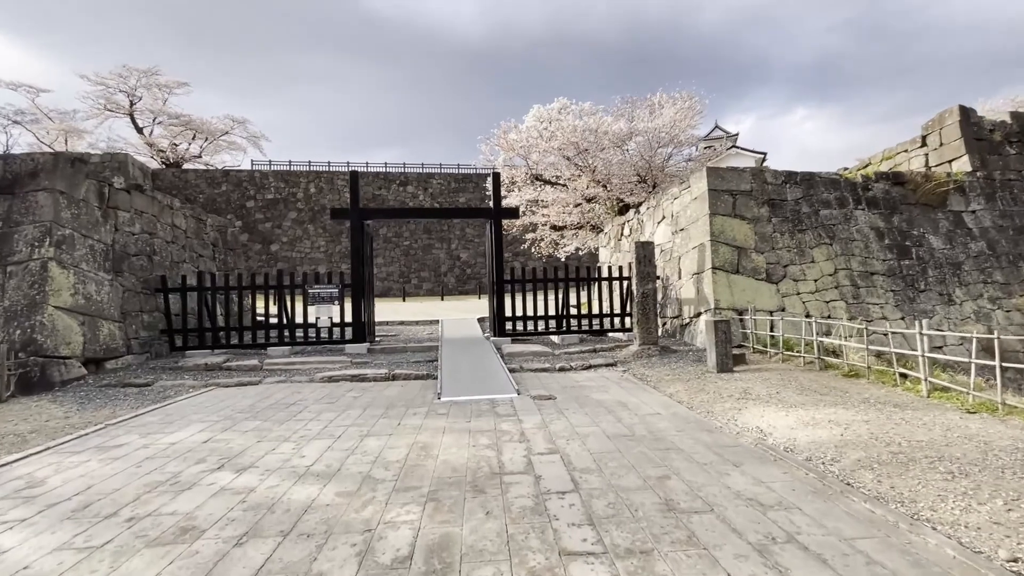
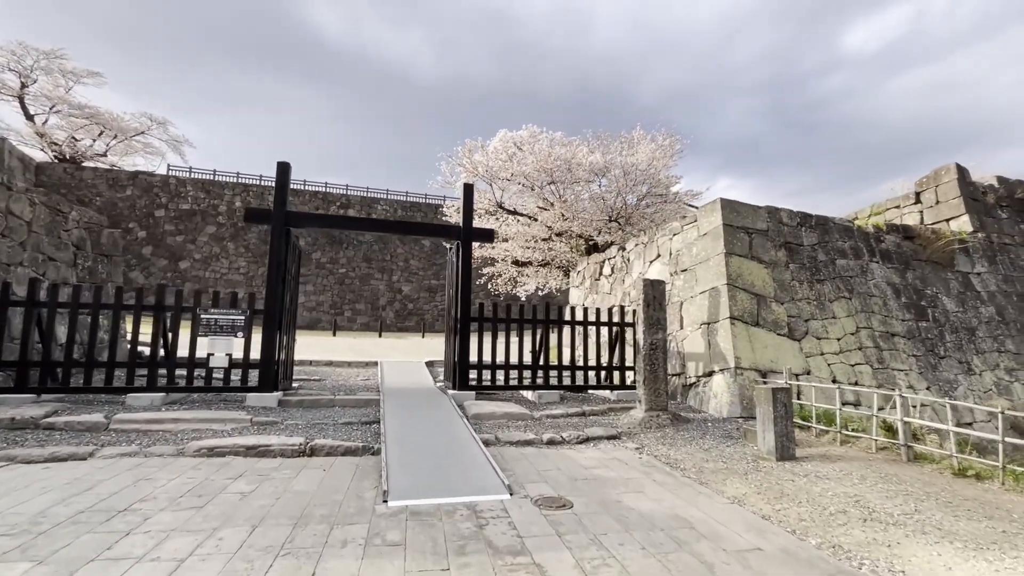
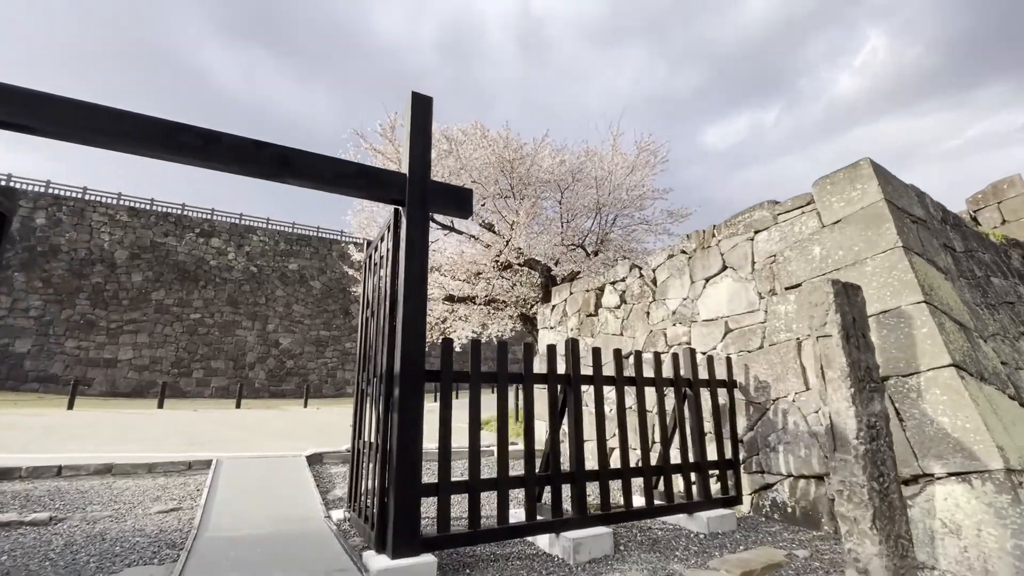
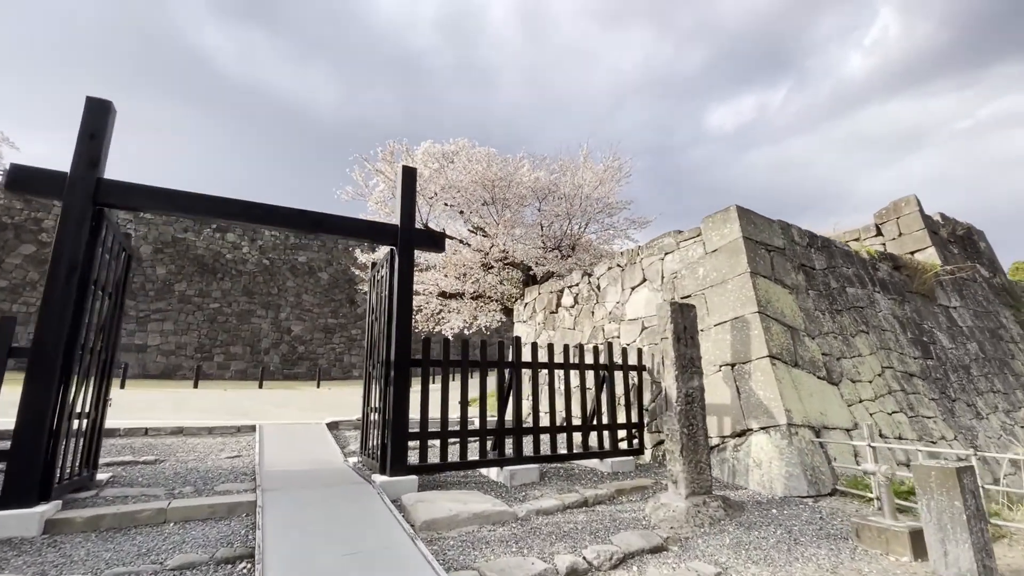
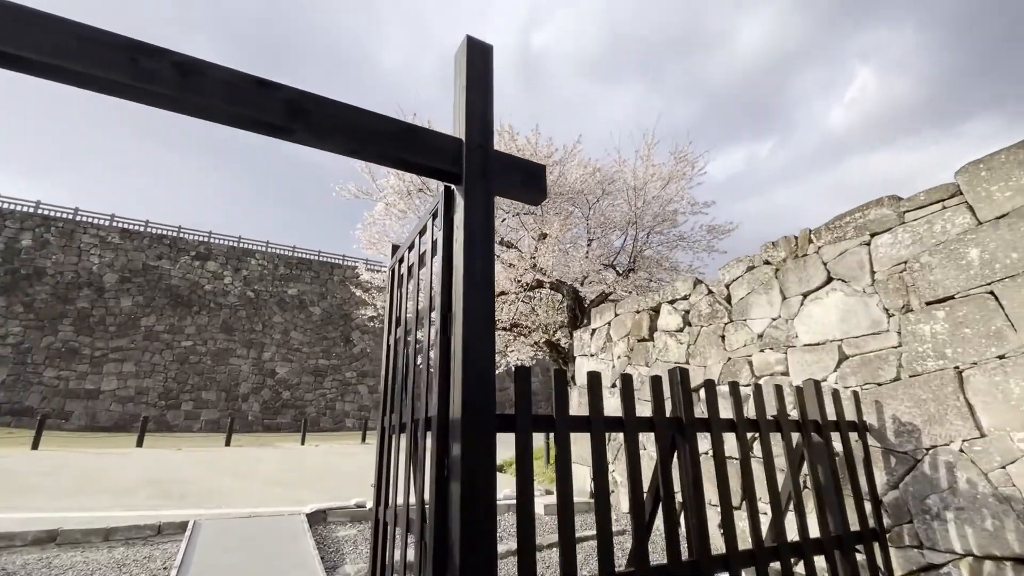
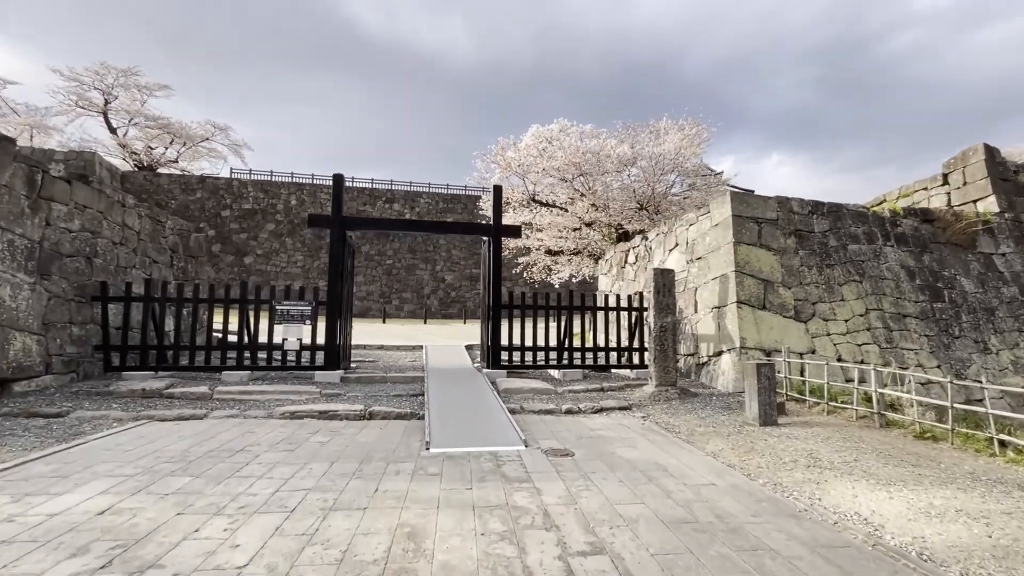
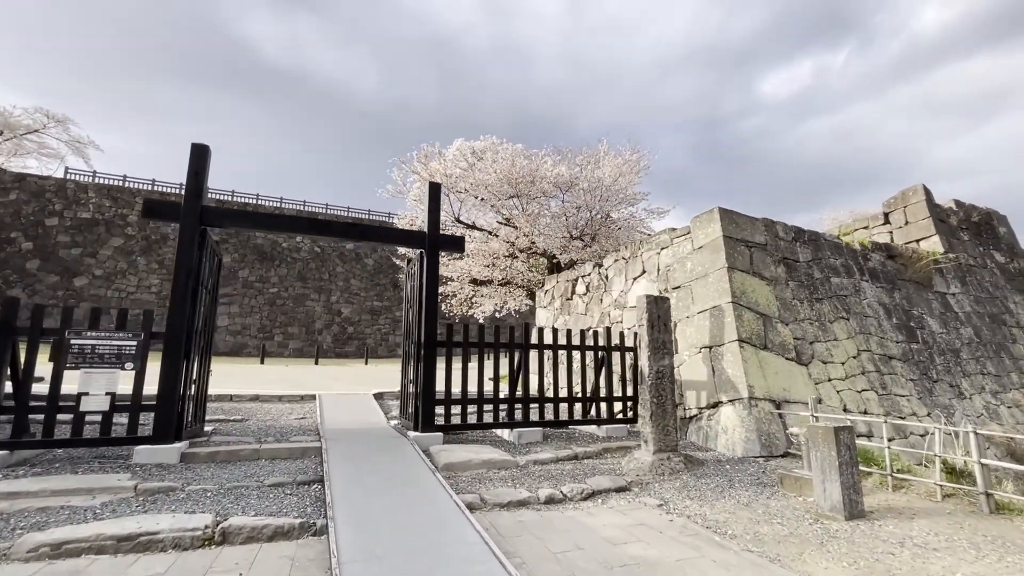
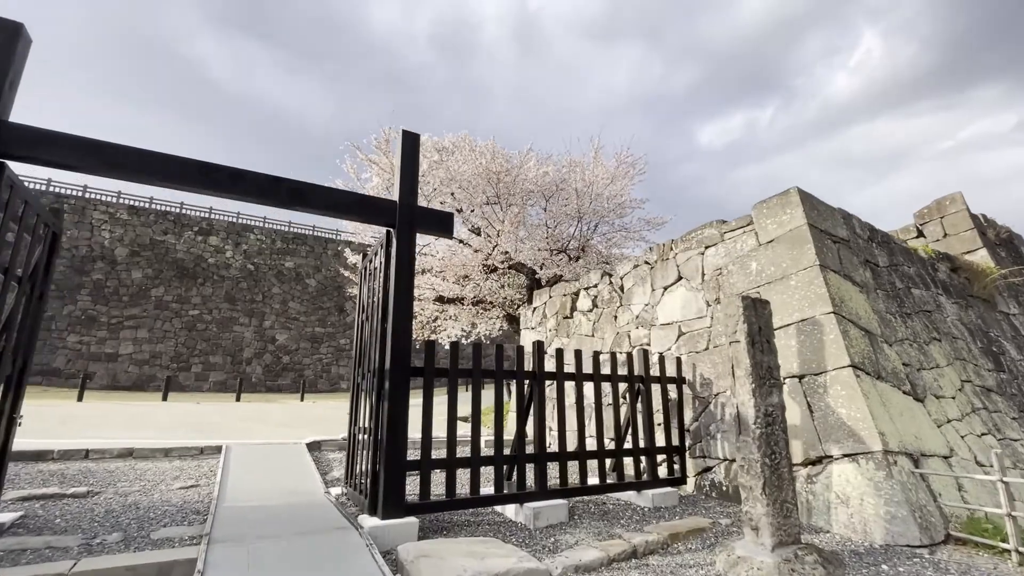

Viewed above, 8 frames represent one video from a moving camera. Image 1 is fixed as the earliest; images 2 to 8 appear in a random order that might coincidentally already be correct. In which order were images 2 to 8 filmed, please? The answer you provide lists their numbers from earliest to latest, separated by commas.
6, 2, 7, 4, 8, 3, 5
